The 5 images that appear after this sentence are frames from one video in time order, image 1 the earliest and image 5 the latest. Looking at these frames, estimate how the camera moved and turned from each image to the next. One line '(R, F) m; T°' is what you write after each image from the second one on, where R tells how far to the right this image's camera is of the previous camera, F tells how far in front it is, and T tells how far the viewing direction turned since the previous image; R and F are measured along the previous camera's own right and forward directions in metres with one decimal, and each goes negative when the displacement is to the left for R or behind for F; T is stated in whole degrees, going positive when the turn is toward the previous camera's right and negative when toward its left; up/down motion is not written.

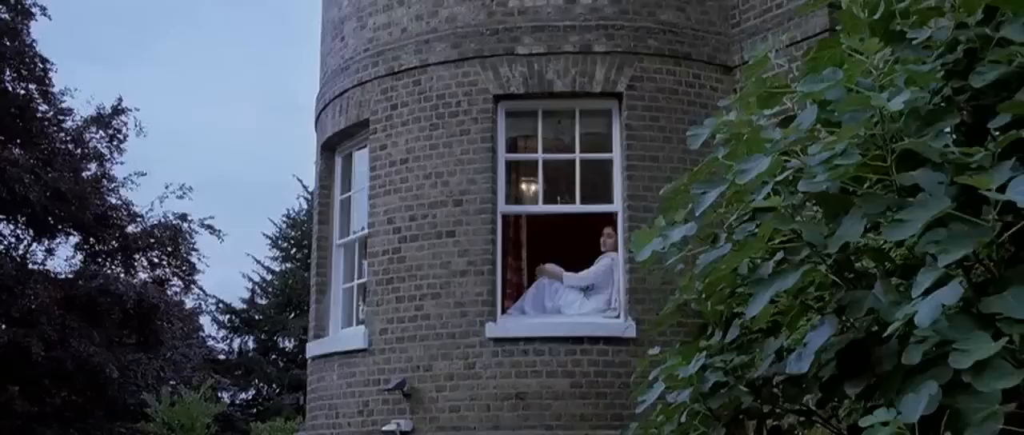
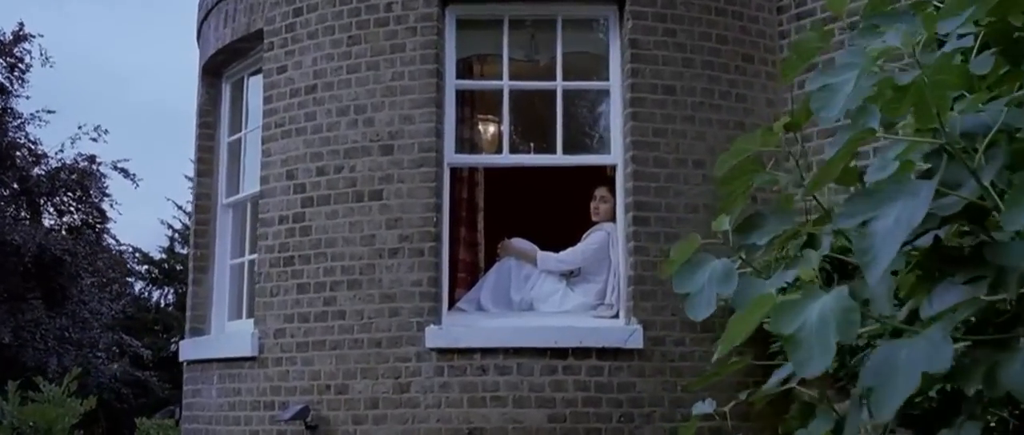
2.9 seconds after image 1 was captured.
(0.0, +2.7) m; +3°
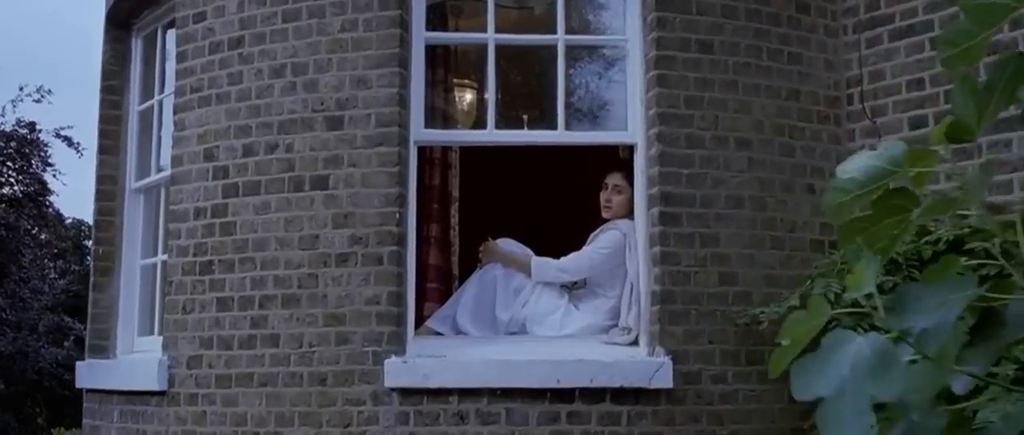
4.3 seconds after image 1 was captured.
(-0.1, +1.5) m; +2°
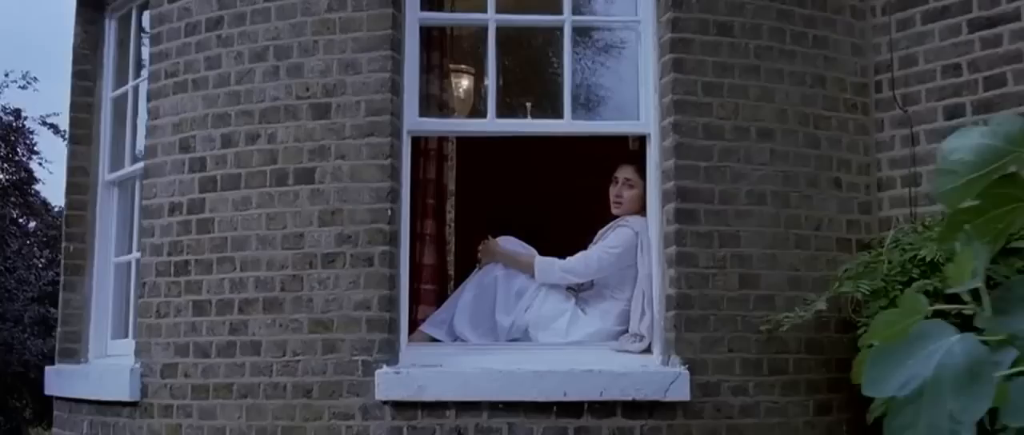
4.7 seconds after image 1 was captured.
(0.0, +0.4) m; 0°
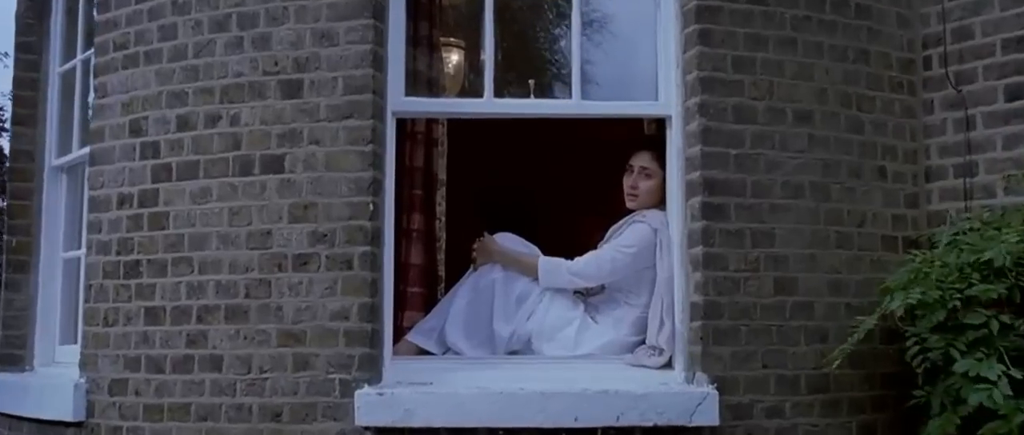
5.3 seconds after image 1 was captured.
(-0.1, +0.6) m; +1°
